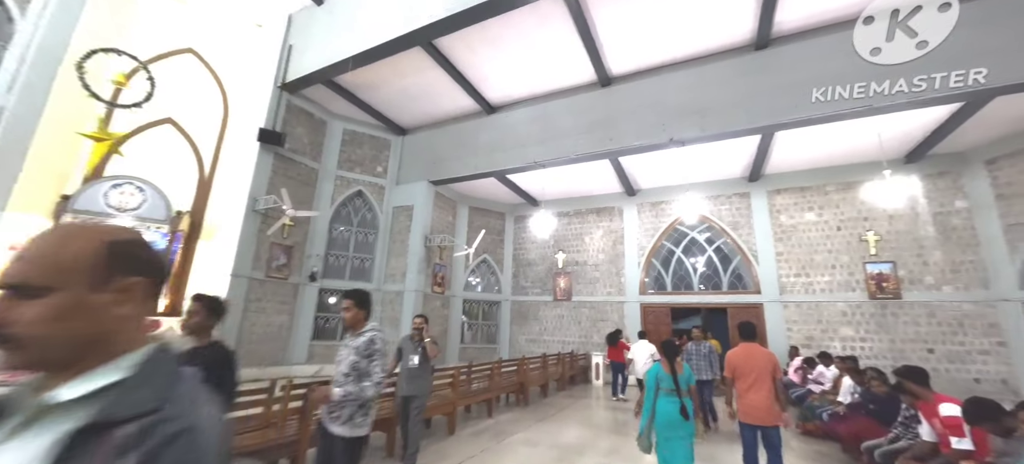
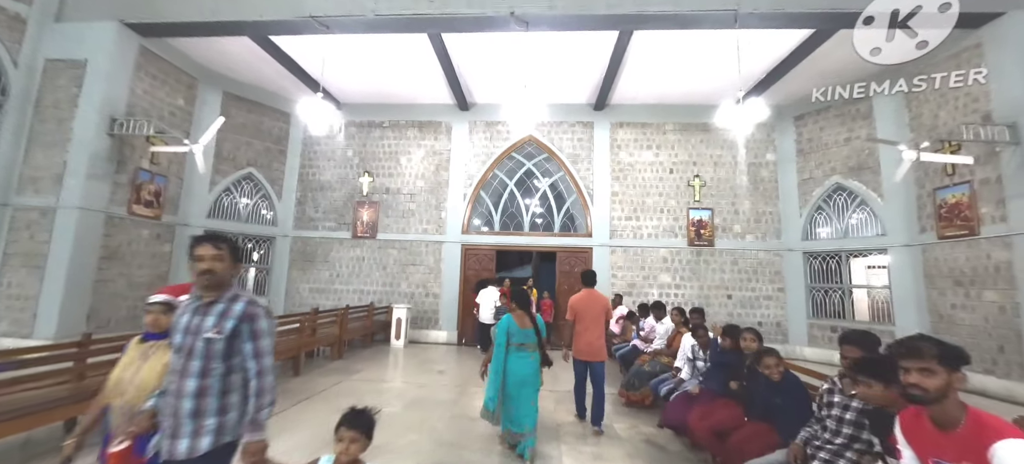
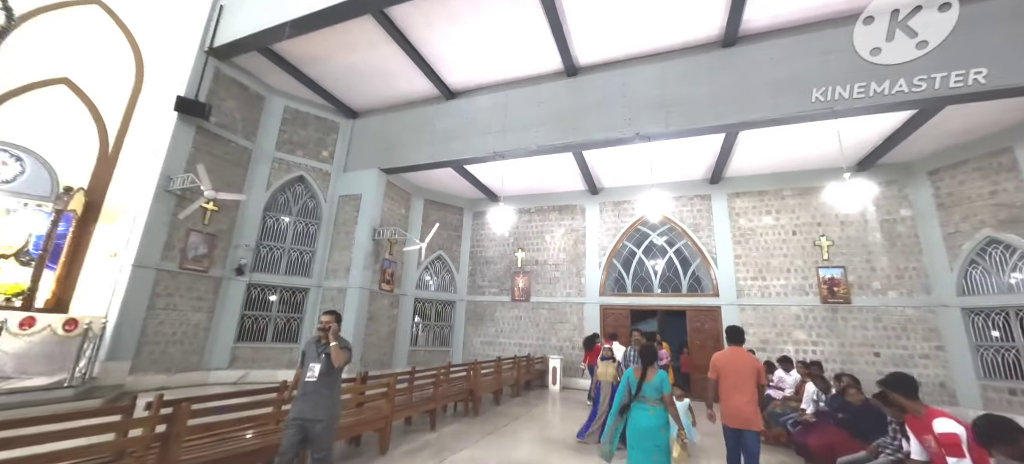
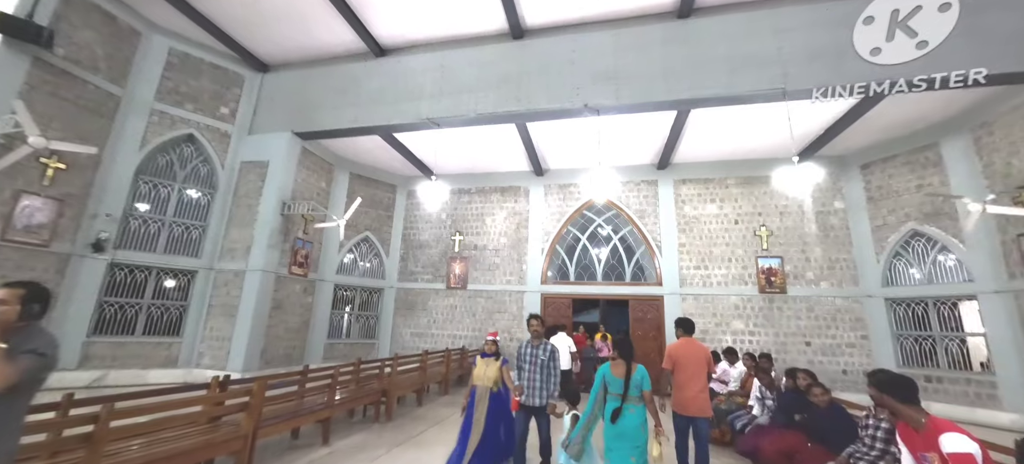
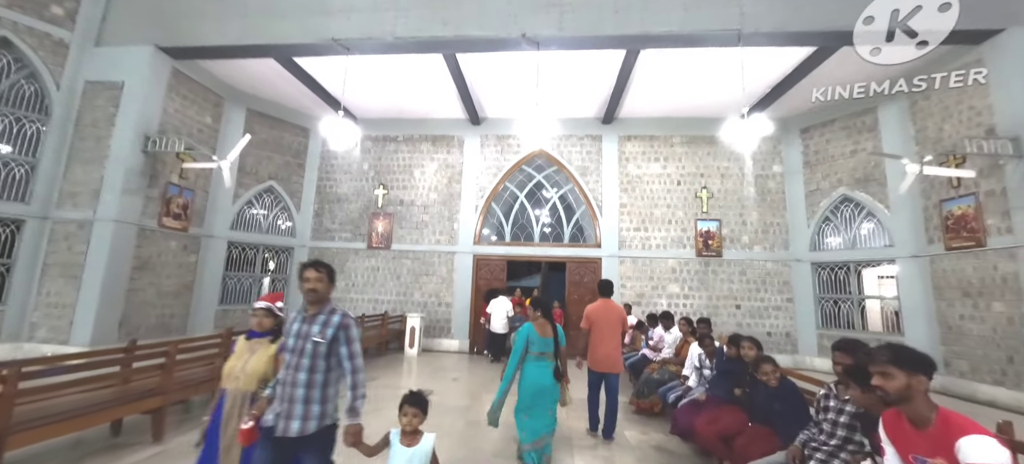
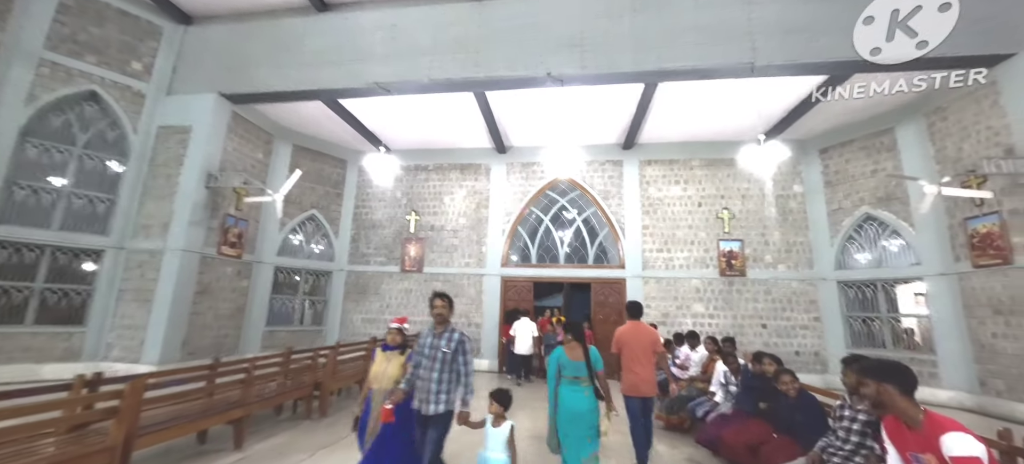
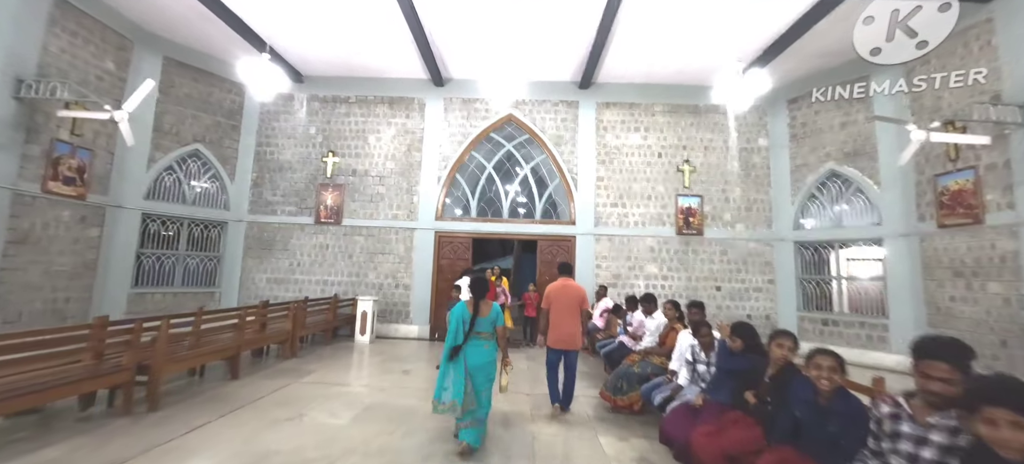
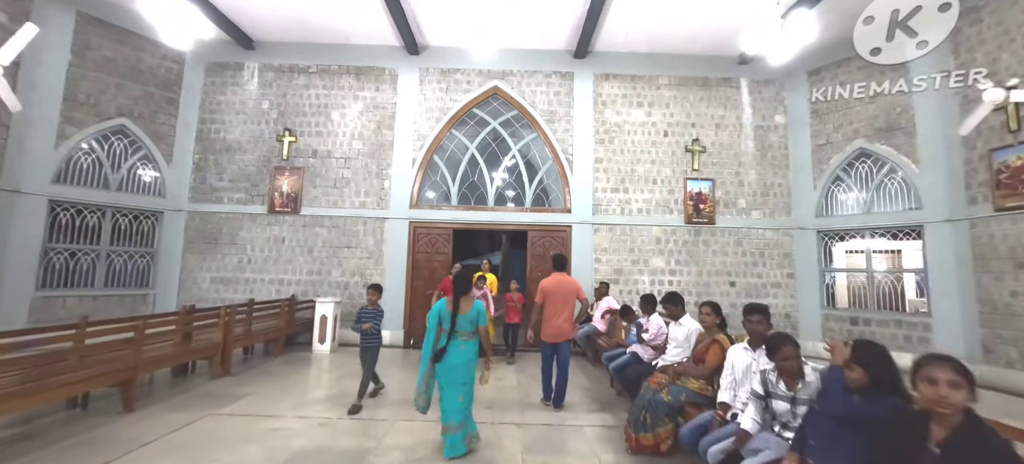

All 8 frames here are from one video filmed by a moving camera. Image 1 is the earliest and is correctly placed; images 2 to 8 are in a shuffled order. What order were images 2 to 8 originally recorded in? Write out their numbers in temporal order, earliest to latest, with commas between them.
3, 4, 6, 5, 2, 7, 8
